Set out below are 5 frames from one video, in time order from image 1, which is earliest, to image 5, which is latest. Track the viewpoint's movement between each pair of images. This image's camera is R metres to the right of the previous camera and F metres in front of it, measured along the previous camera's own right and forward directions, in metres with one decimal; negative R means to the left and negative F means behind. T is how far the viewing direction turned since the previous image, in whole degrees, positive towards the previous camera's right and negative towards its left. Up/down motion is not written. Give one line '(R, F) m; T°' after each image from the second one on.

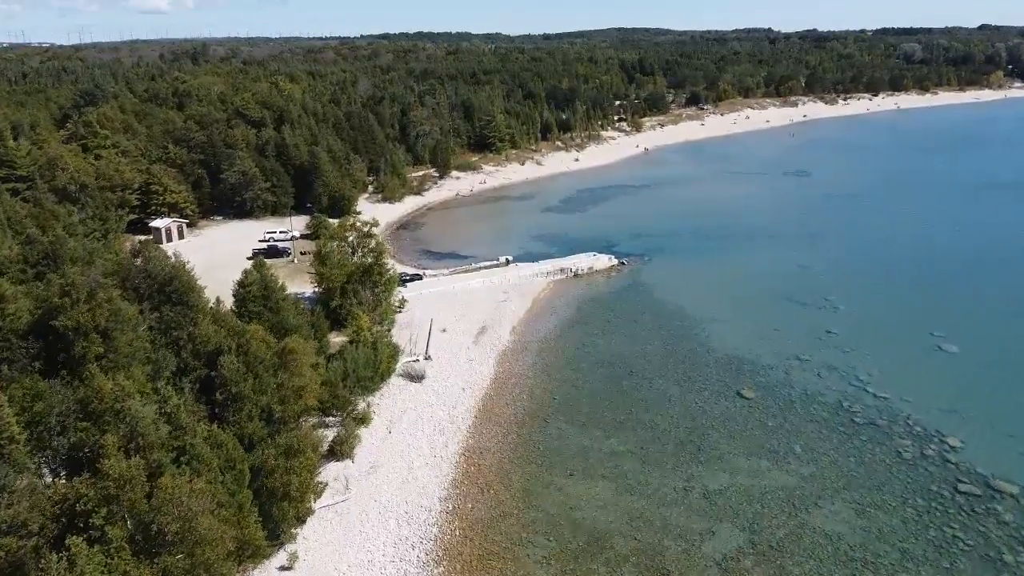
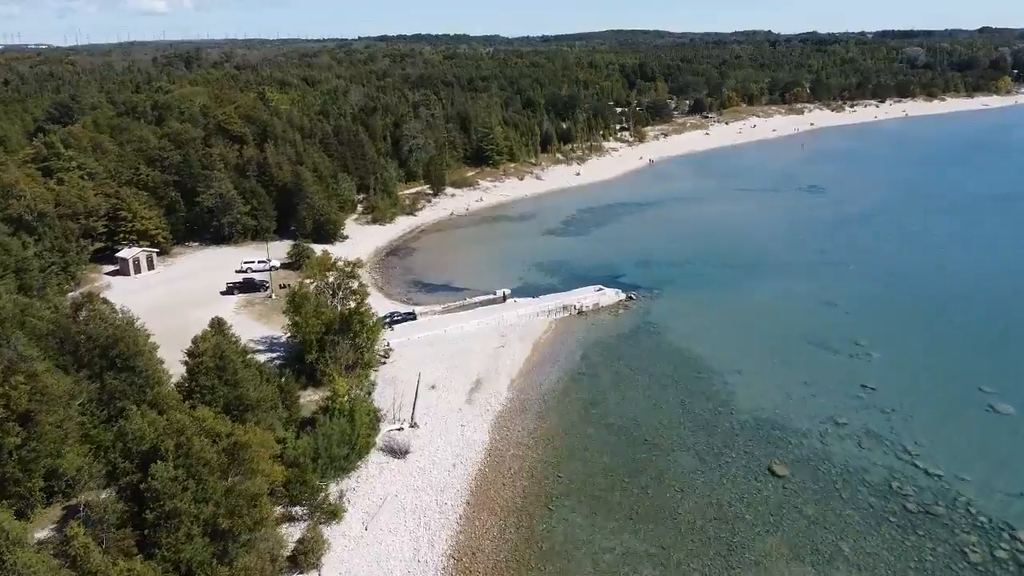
(0.0, +4.0) m; 0°
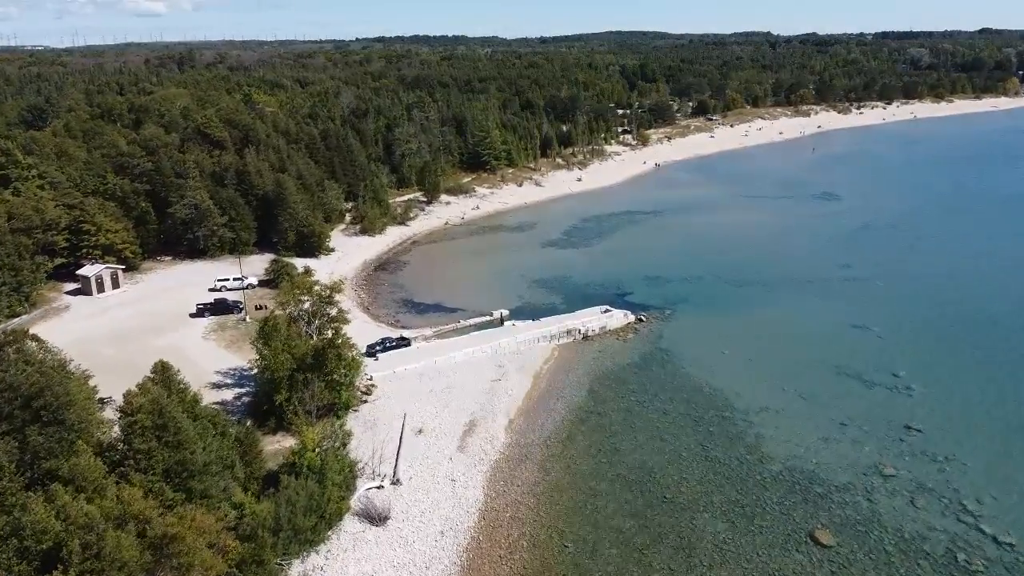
(0.0, +4.0) m; 0°
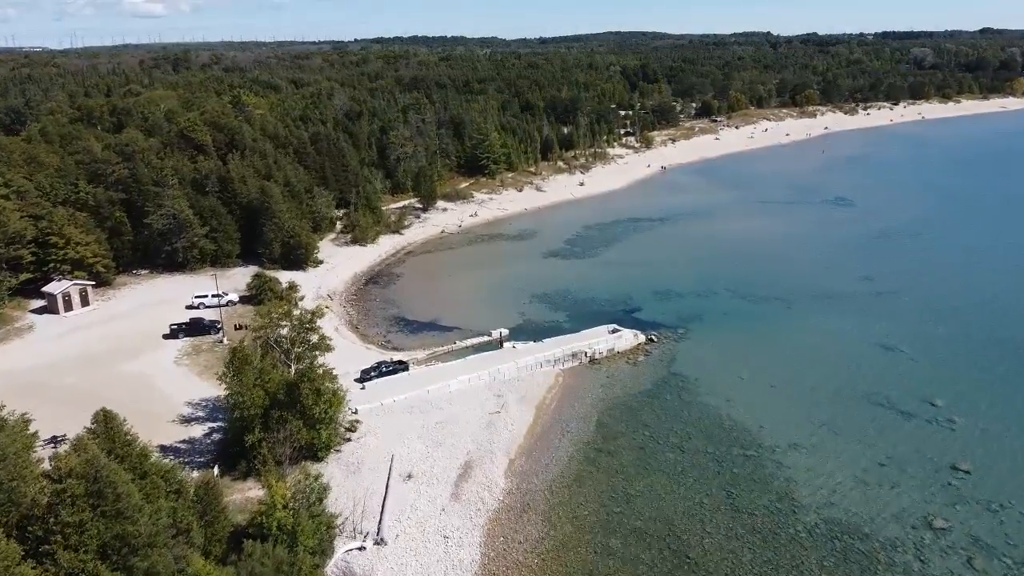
(0.0, +3.1) m; 0°
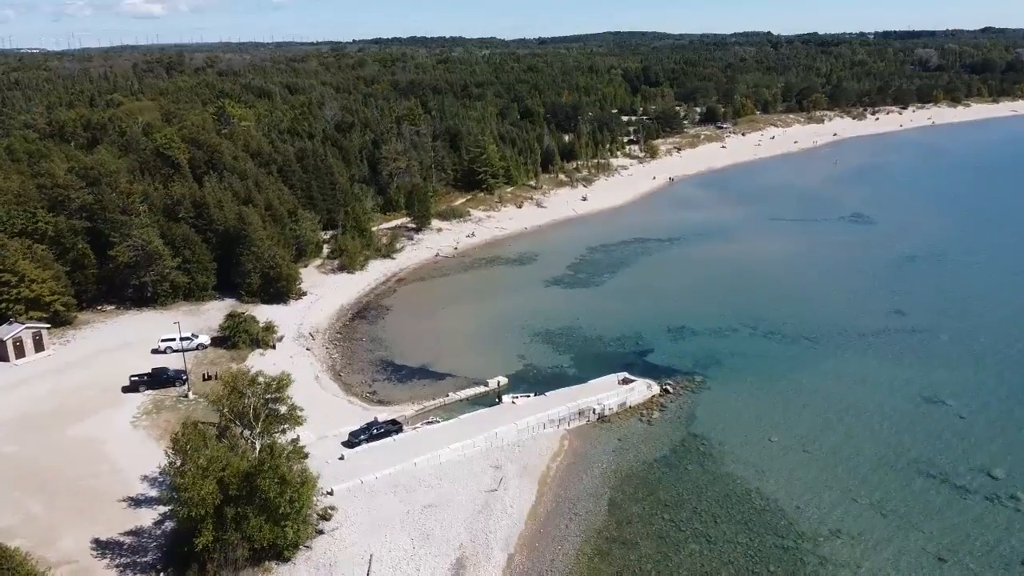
(0.0, +3.8) m; 0°
